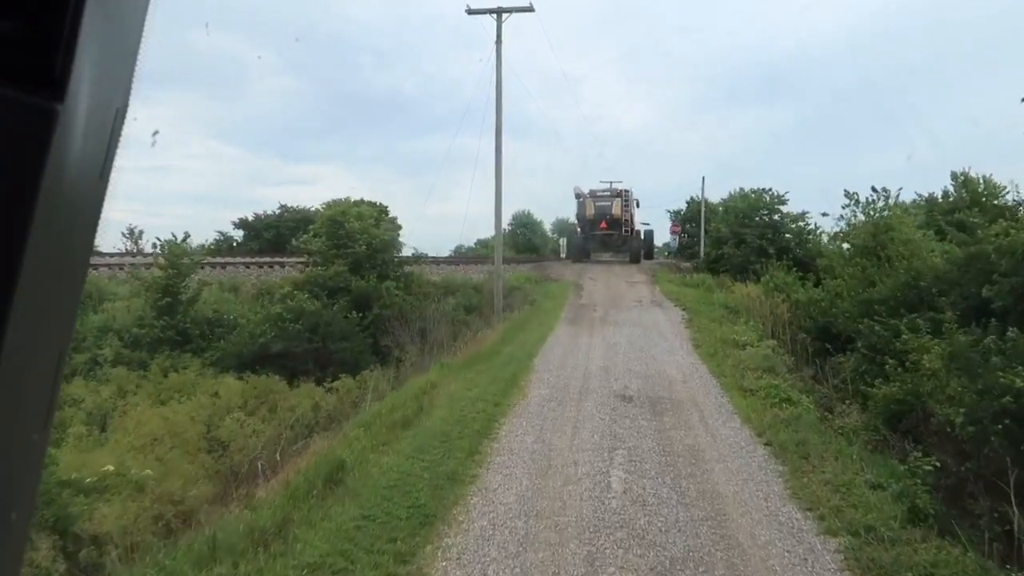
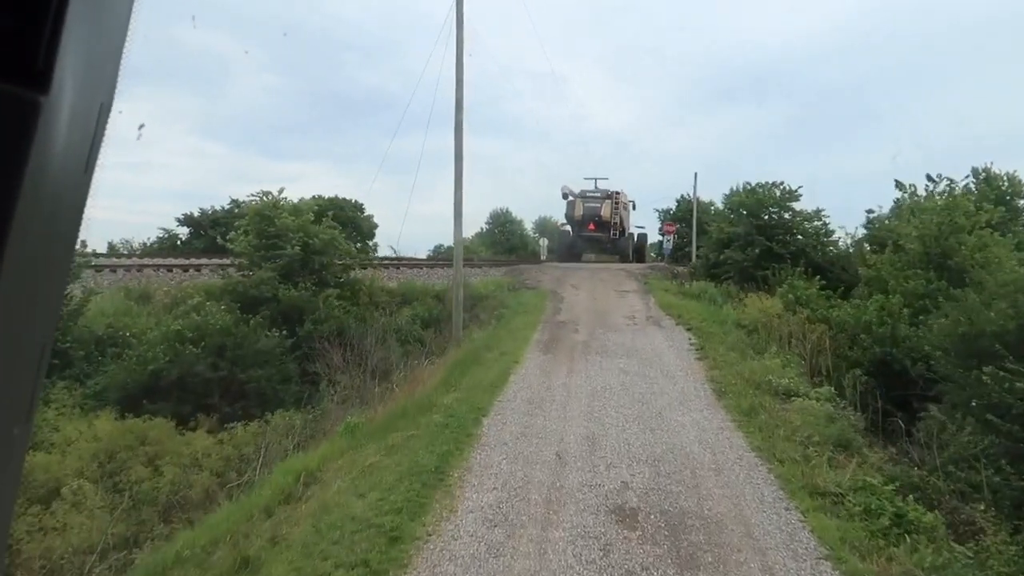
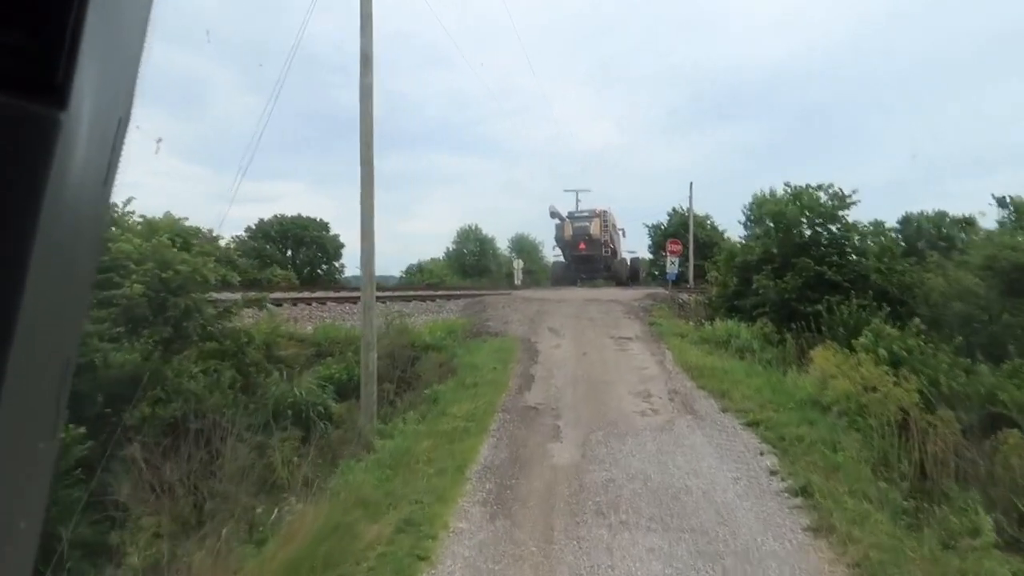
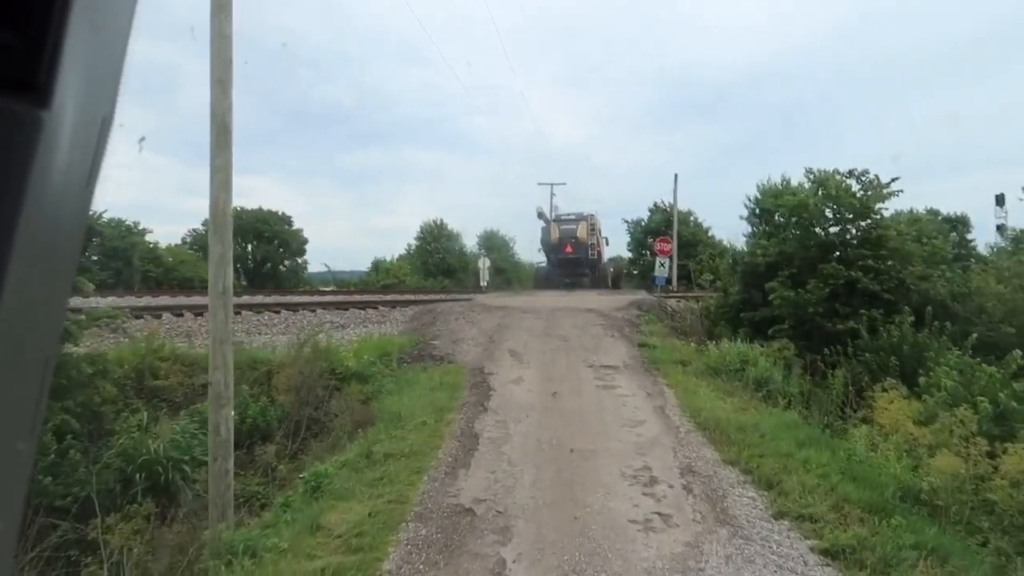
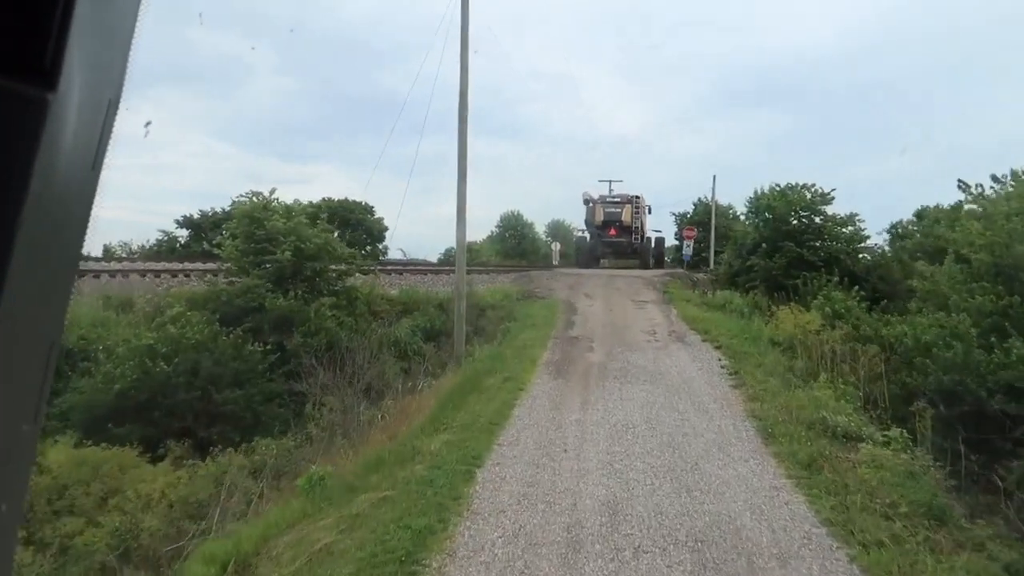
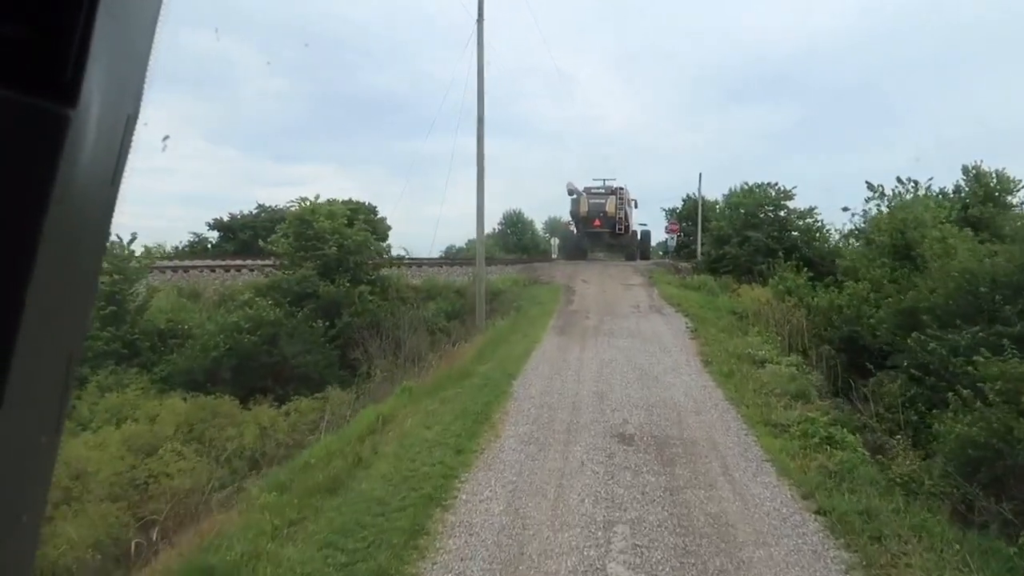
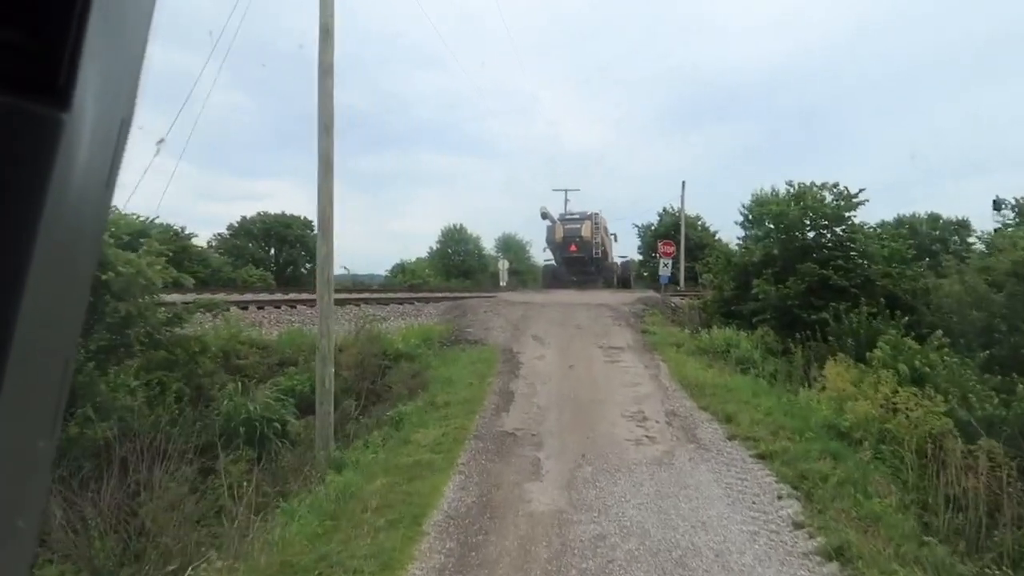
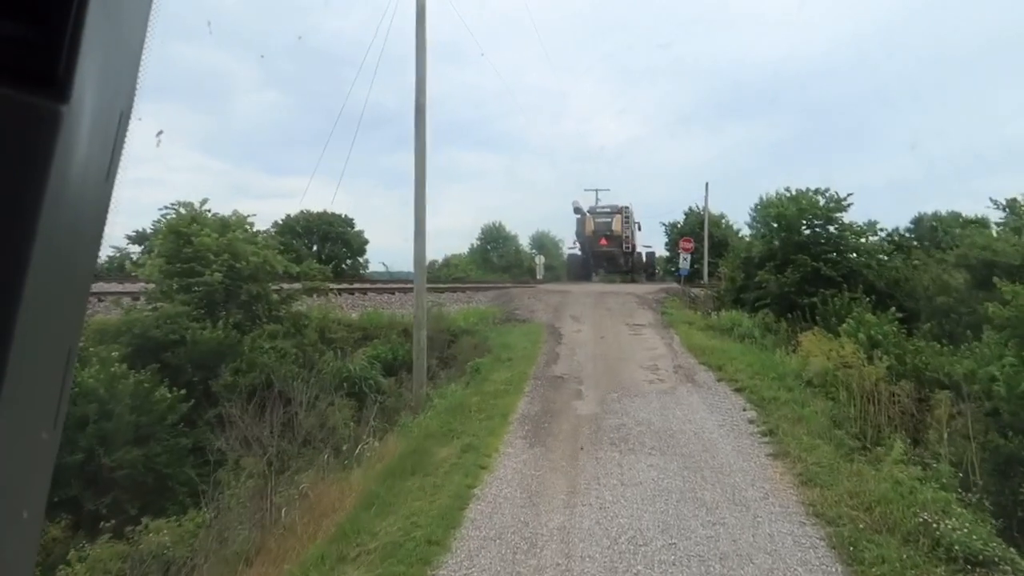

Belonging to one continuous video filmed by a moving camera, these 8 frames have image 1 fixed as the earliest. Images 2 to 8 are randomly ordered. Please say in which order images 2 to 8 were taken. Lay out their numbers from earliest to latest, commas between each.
6, 2, 5, 8, 3, 7, 4
